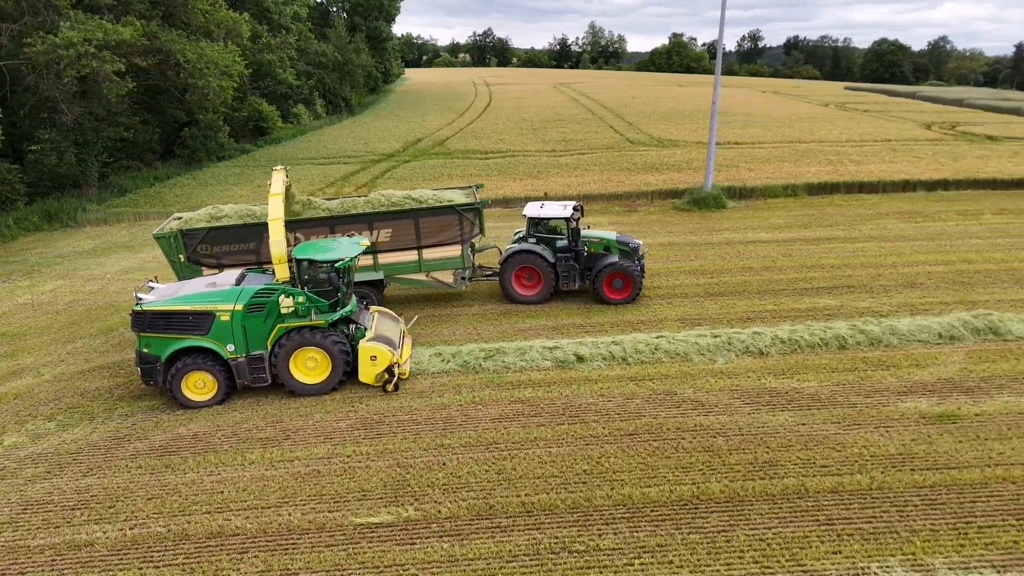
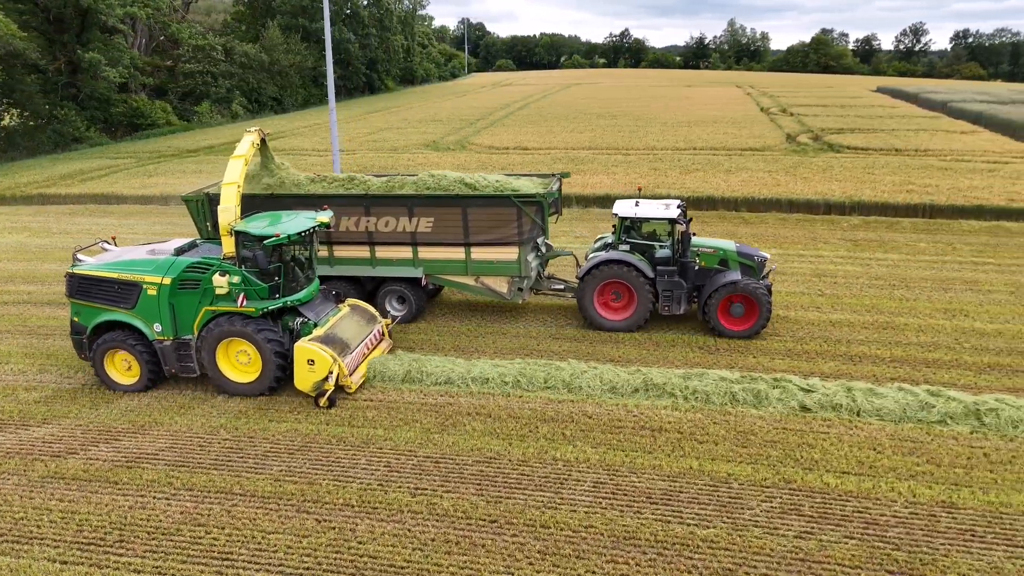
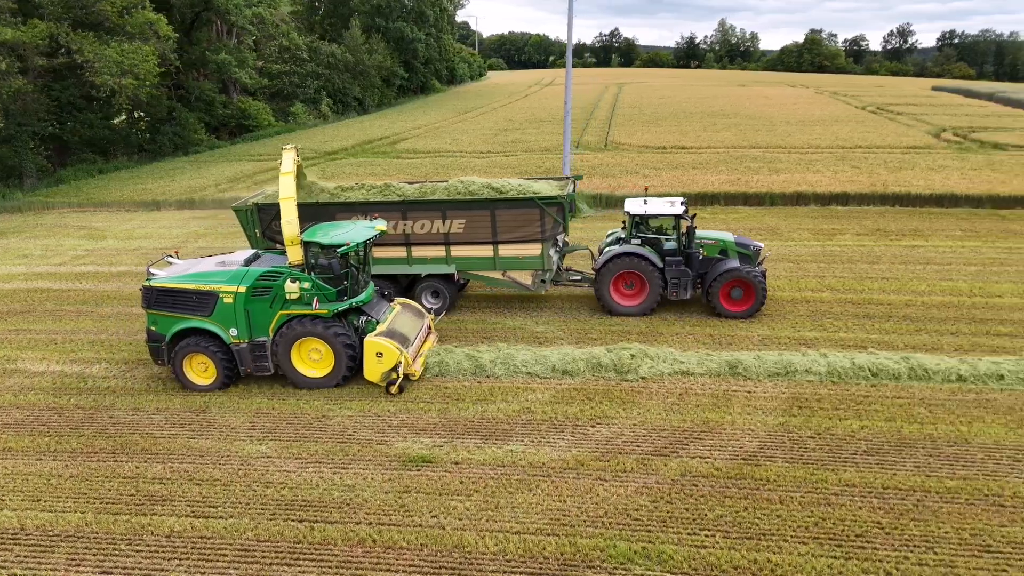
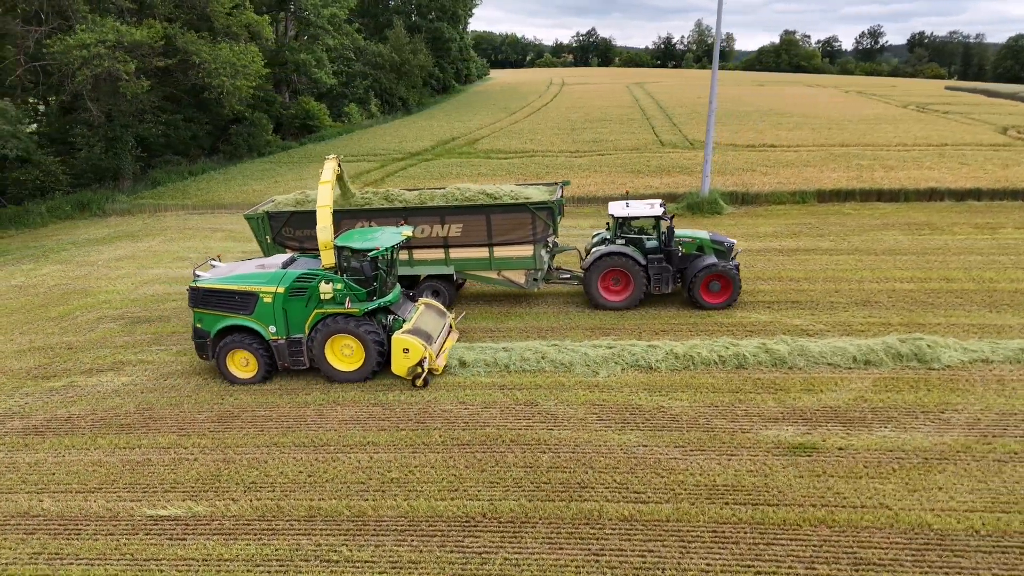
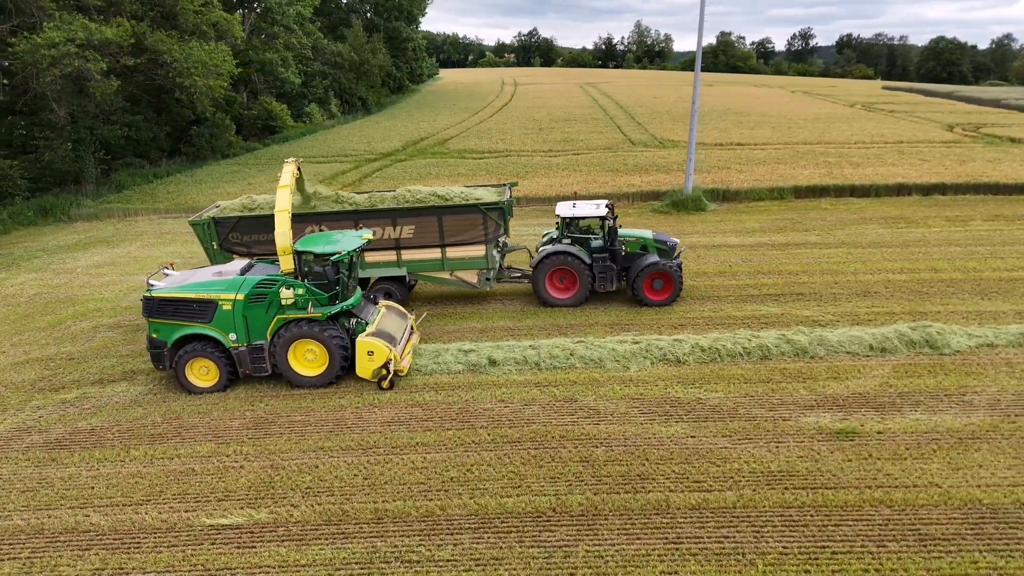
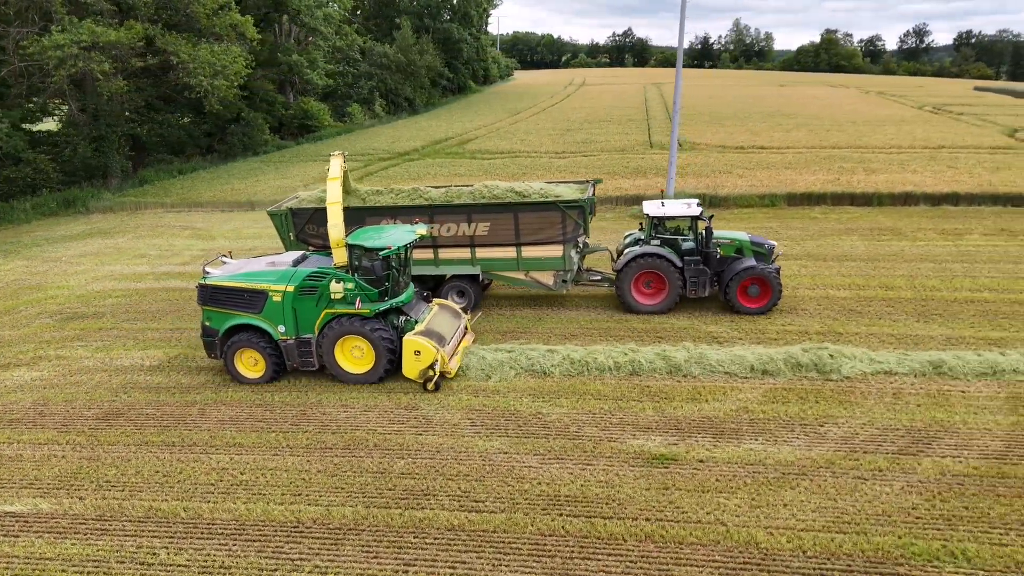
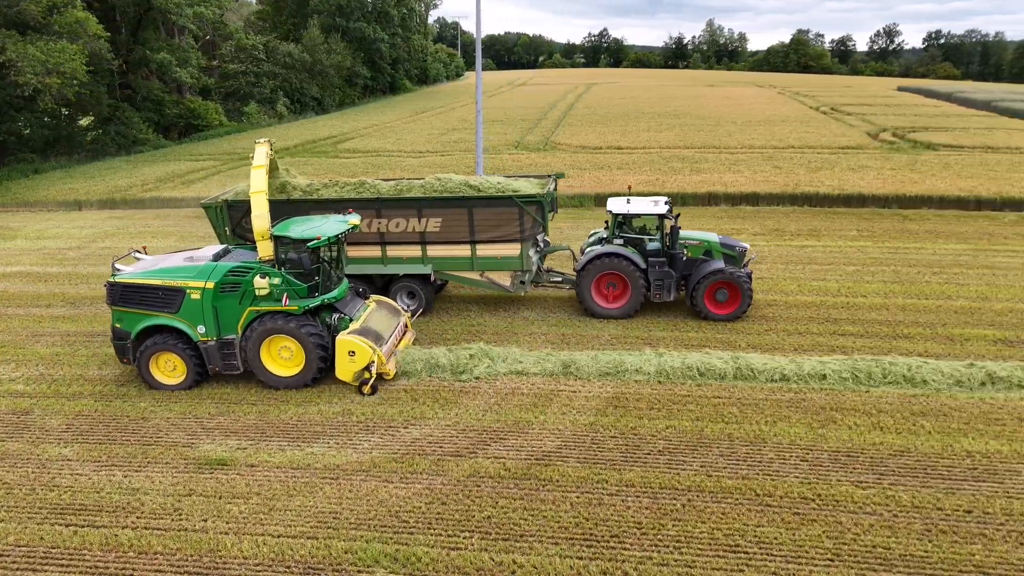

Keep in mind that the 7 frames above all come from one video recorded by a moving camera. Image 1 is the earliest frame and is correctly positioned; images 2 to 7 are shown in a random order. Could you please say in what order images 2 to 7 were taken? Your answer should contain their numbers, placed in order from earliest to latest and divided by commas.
5, 4, 6, 3, 7, 2
